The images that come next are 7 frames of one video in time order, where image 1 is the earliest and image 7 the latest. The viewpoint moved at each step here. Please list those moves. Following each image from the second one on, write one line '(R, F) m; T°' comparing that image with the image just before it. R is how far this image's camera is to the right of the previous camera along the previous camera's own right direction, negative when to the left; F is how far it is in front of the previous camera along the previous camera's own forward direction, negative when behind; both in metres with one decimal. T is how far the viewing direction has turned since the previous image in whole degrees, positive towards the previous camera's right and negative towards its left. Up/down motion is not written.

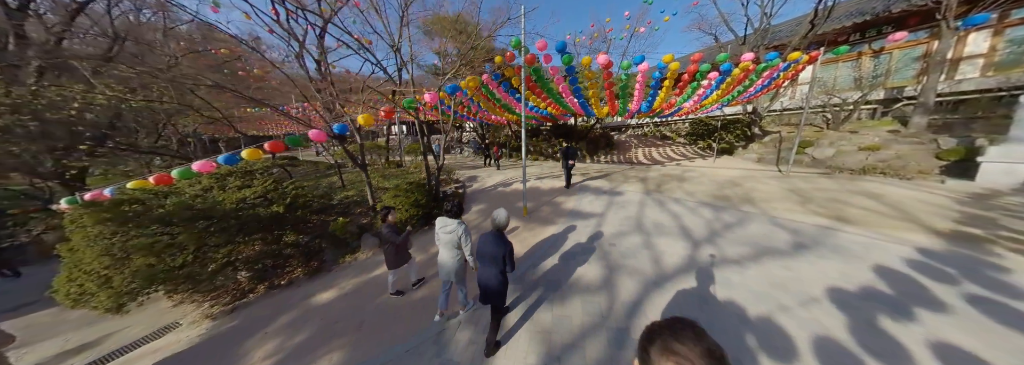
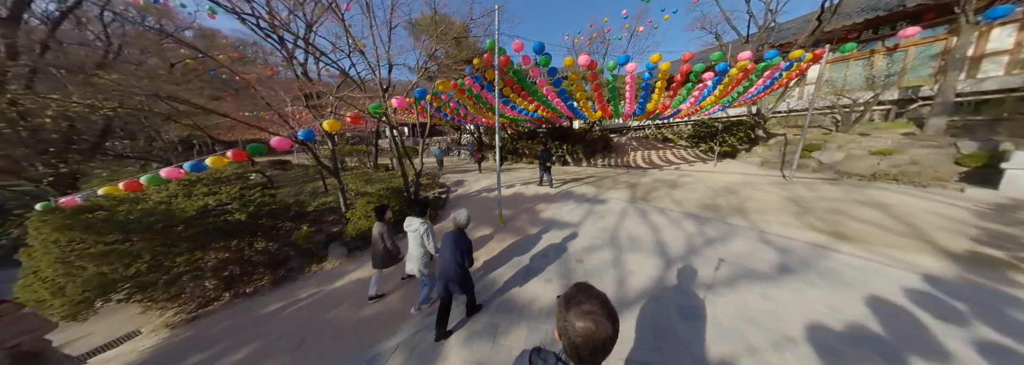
(+0.5, +0.2) m; -1°
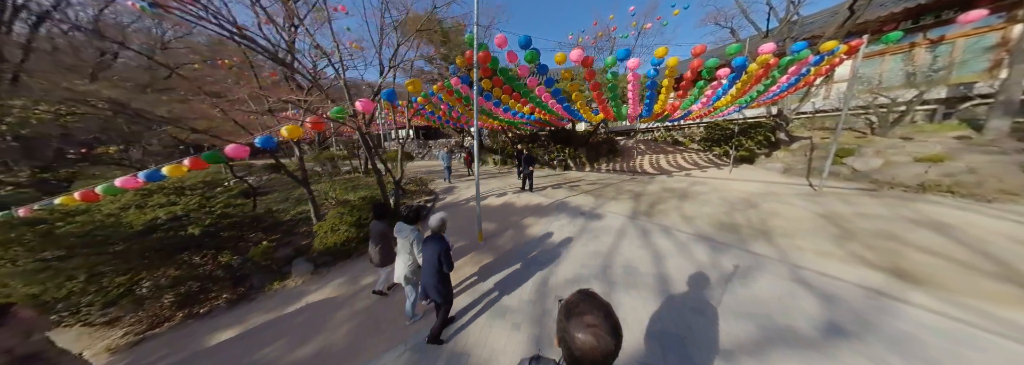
(+0.4, +0.4) m; -2°
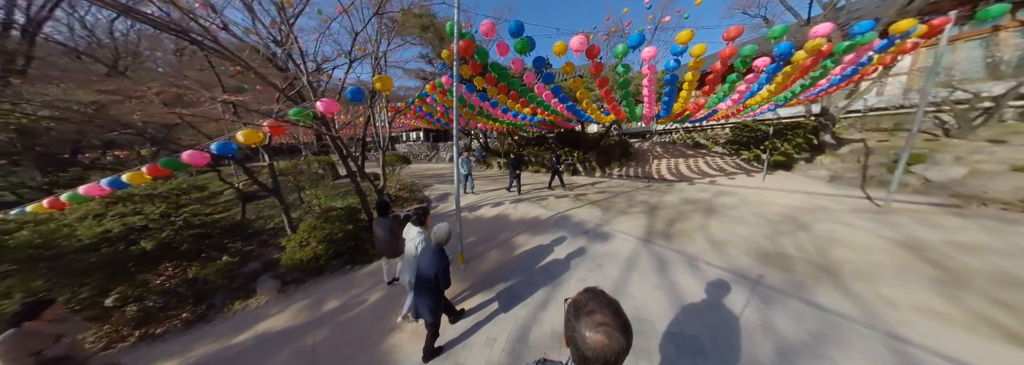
(+0.3, +0.5) m; -3°
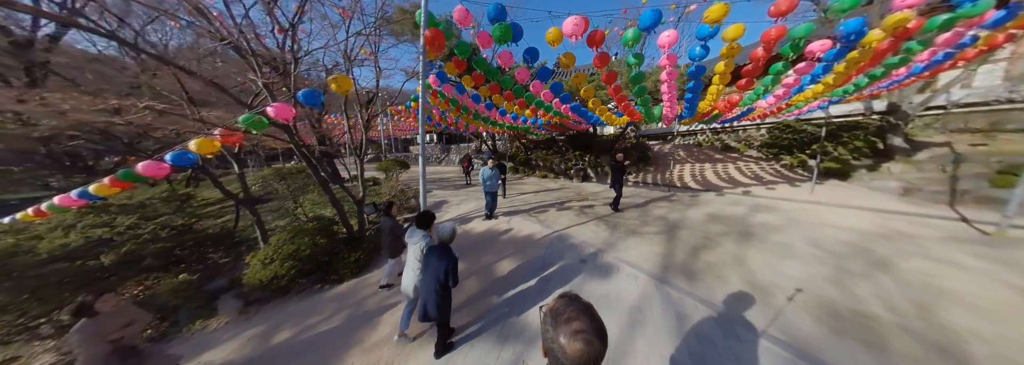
(+0.4, +0.5) m; -4°
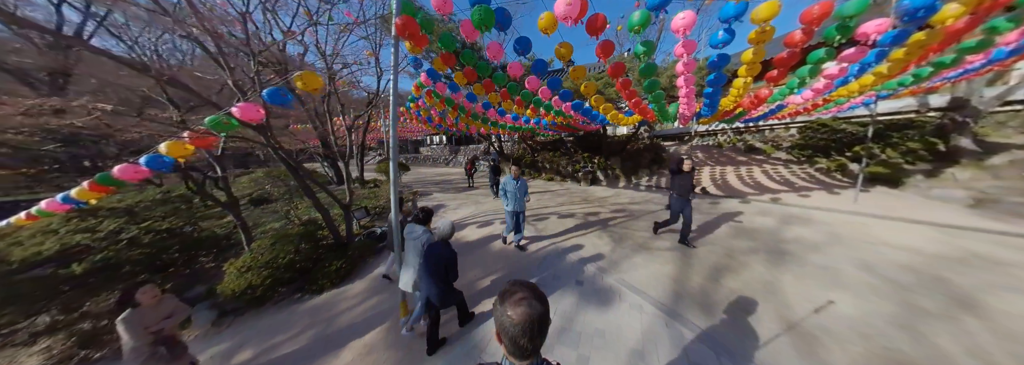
(+0.3, +0.3) m; -3°
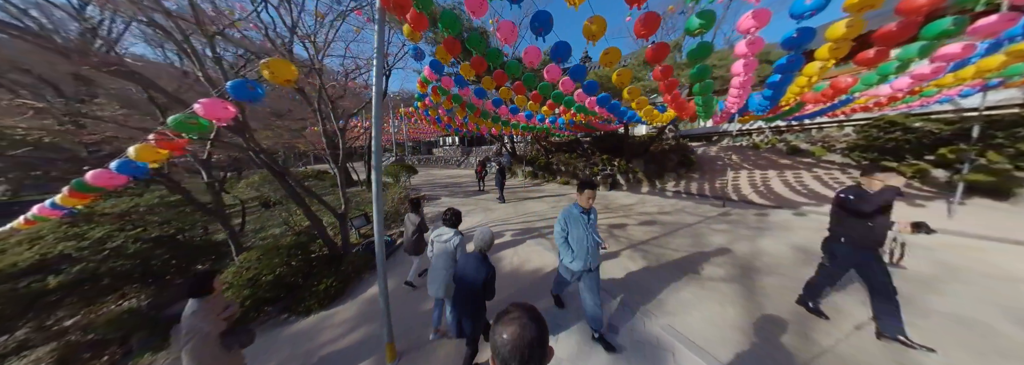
(0.0, +0.5) m; -3°
